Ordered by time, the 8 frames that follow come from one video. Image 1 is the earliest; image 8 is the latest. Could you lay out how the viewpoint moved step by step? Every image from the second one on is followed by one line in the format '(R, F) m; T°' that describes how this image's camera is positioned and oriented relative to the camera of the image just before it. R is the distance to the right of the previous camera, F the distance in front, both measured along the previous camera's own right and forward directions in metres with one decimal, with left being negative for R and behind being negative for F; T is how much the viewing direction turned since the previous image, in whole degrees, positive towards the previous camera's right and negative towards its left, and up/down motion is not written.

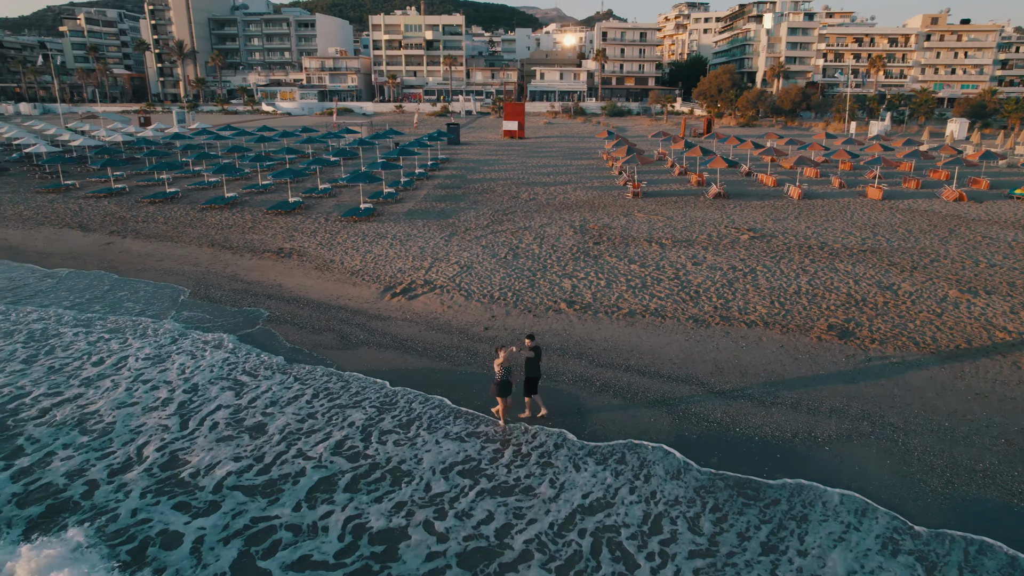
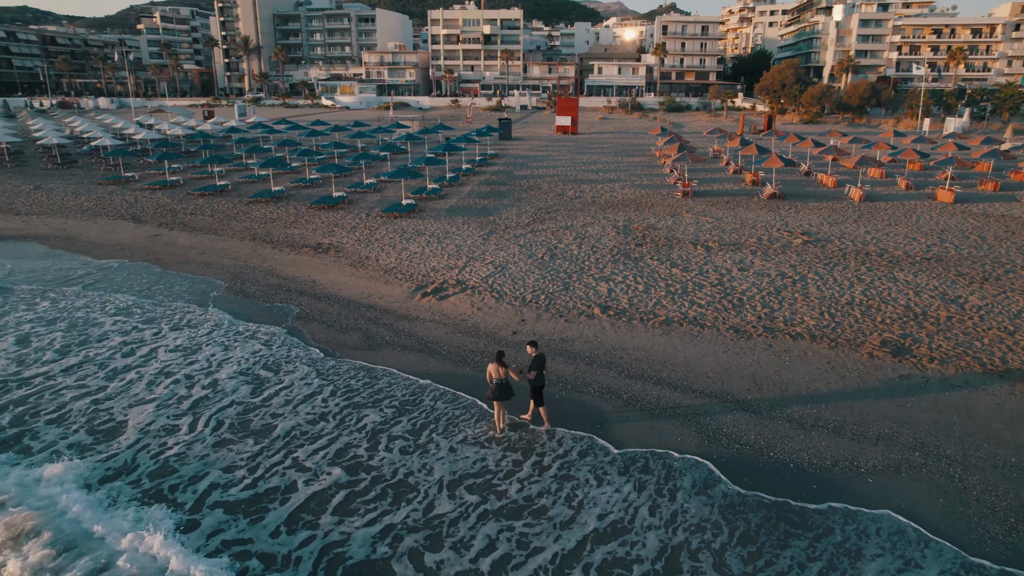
(+0.5, +0.5) m; -5°
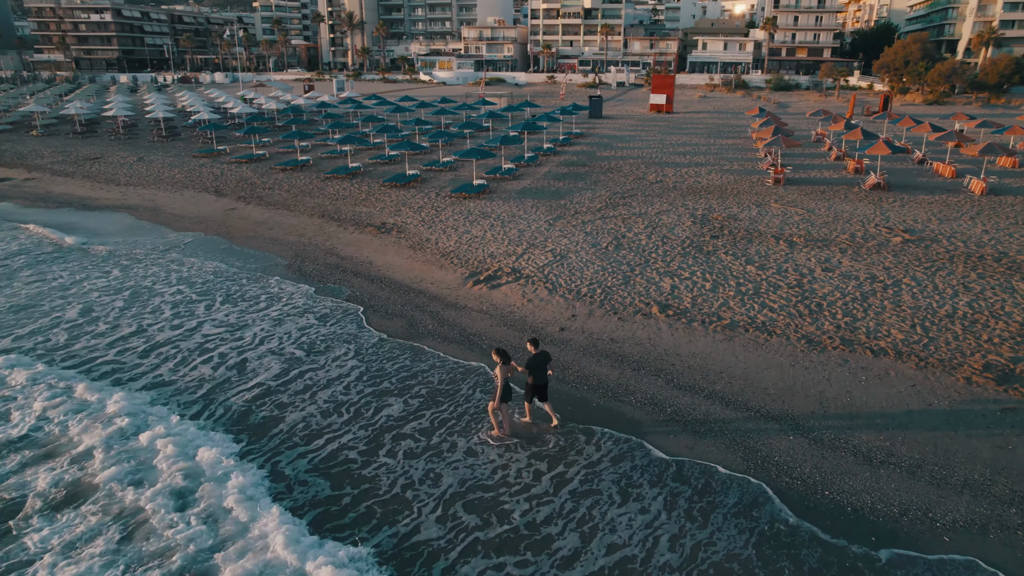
(+0.8, +0.9) m; -8°
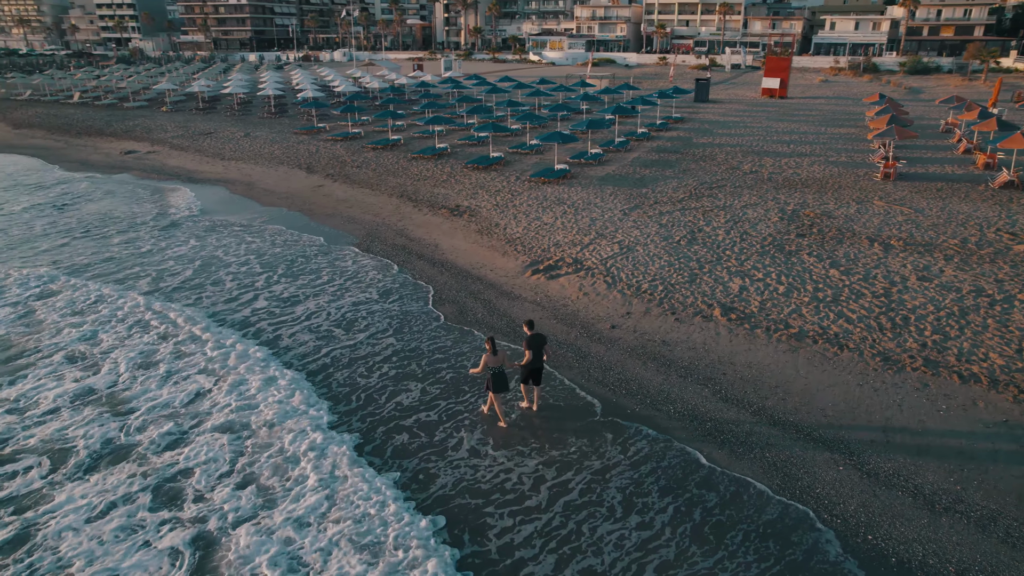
(+1.0, +0.5) m; -9°
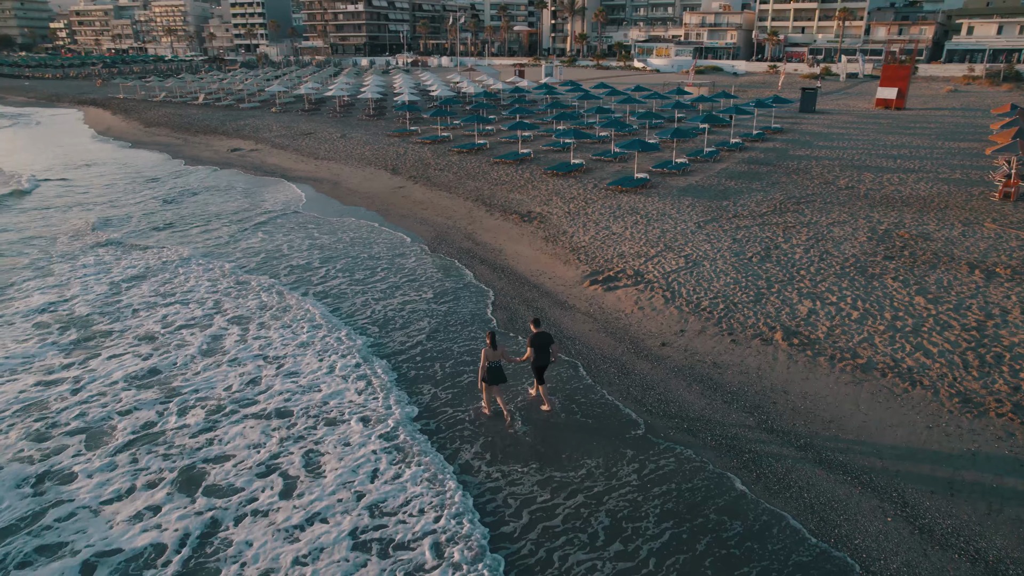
(+0.9, +0.3) m; -8°
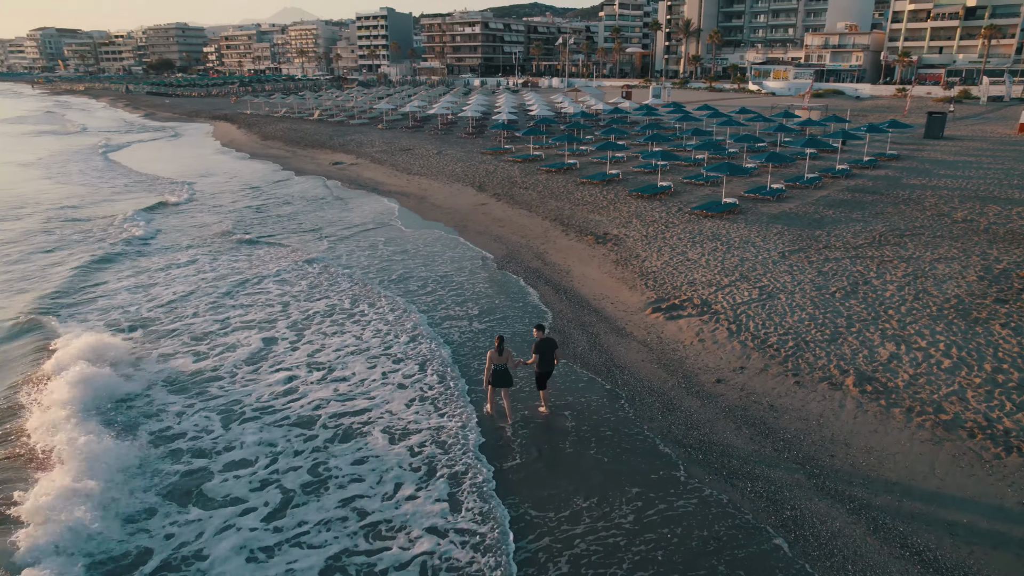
(+0.9, +0.5) m; -9°
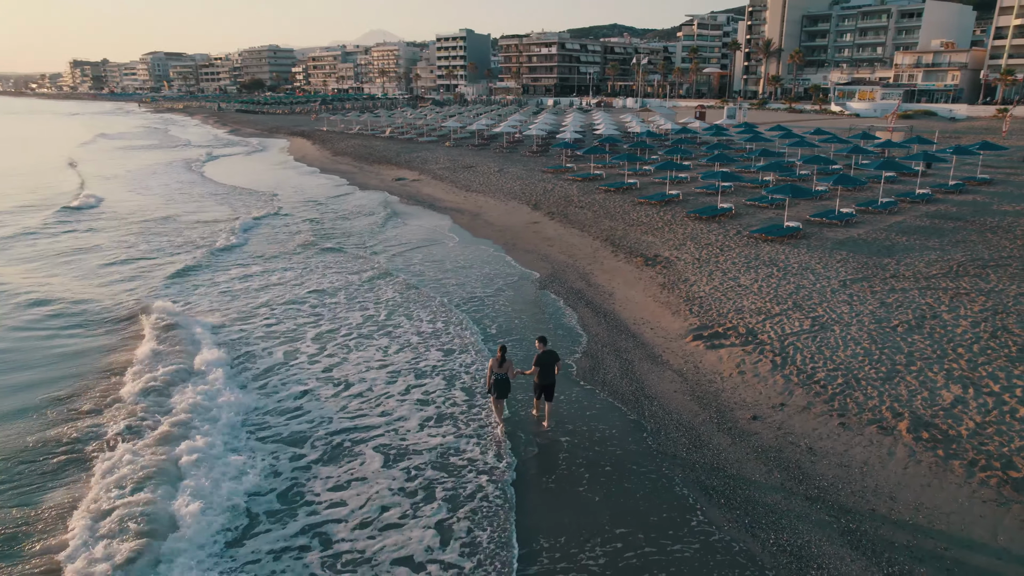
(+0.7, +0.5) m; -6°
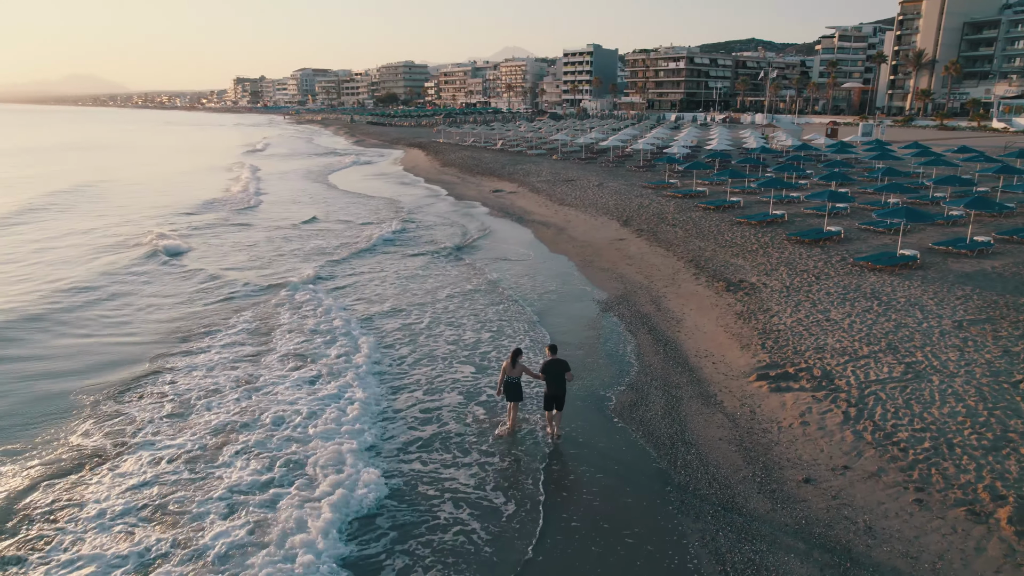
(+1.3, +1.2) m; -10°
